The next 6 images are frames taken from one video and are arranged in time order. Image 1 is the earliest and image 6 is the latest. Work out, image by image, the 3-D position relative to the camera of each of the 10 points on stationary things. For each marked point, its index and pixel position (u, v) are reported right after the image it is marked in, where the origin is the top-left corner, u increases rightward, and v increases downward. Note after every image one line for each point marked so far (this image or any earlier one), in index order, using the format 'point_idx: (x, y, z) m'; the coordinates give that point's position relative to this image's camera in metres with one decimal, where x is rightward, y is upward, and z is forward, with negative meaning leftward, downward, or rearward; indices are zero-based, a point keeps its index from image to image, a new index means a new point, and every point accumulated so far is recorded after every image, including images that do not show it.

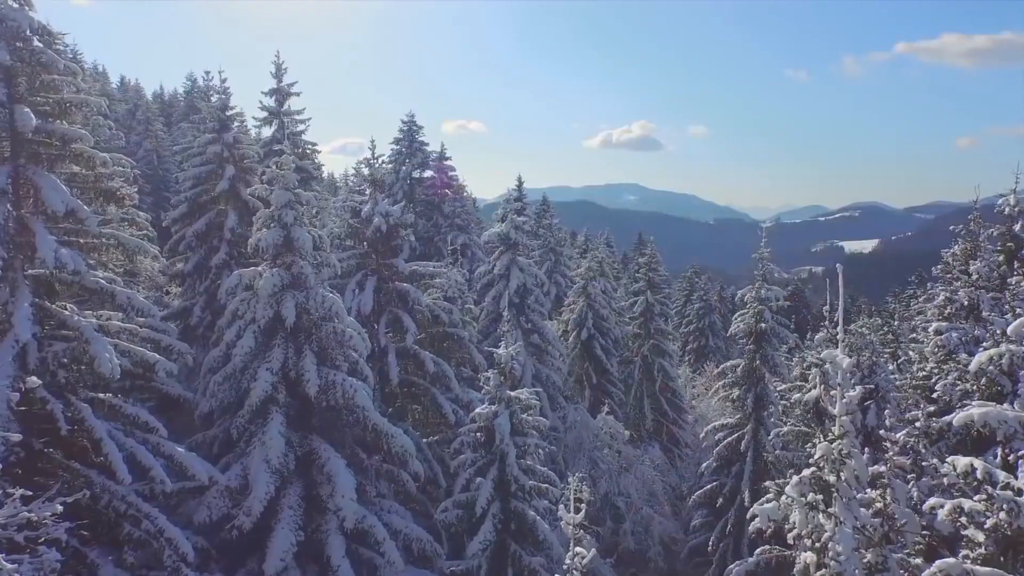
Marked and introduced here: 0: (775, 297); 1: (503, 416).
0: (+5.5, -0.2, +17.8) m
1: (-0.1, -1.9, +12.1) m
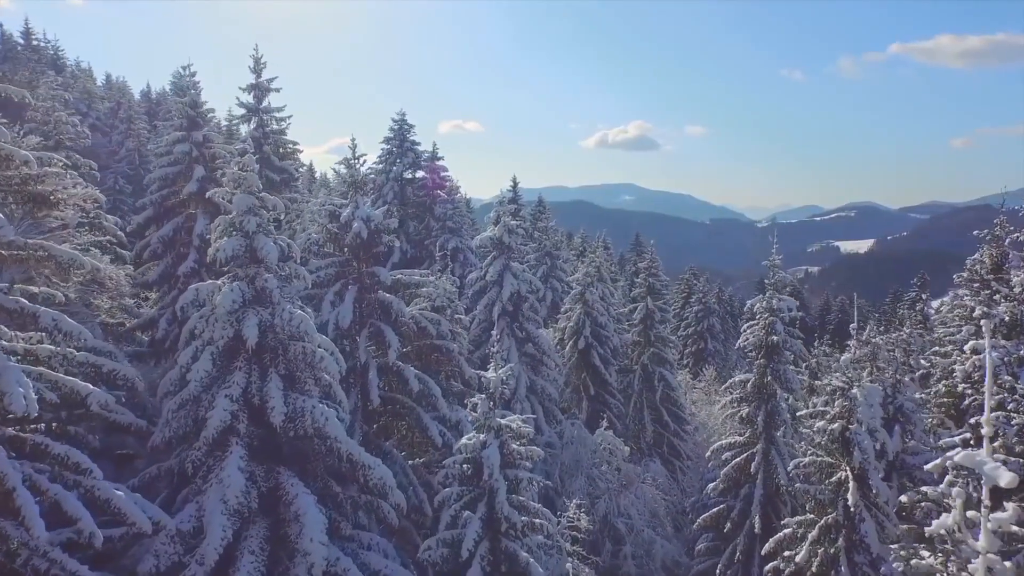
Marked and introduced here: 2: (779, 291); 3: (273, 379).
0: (+5.3, -0.4, +16.5) m
1: (-0.3, -2.0, +10.9) m
2: (+5.2, -0.1, +16.7) m
3: (-2.9, -1.1, +10.5) m
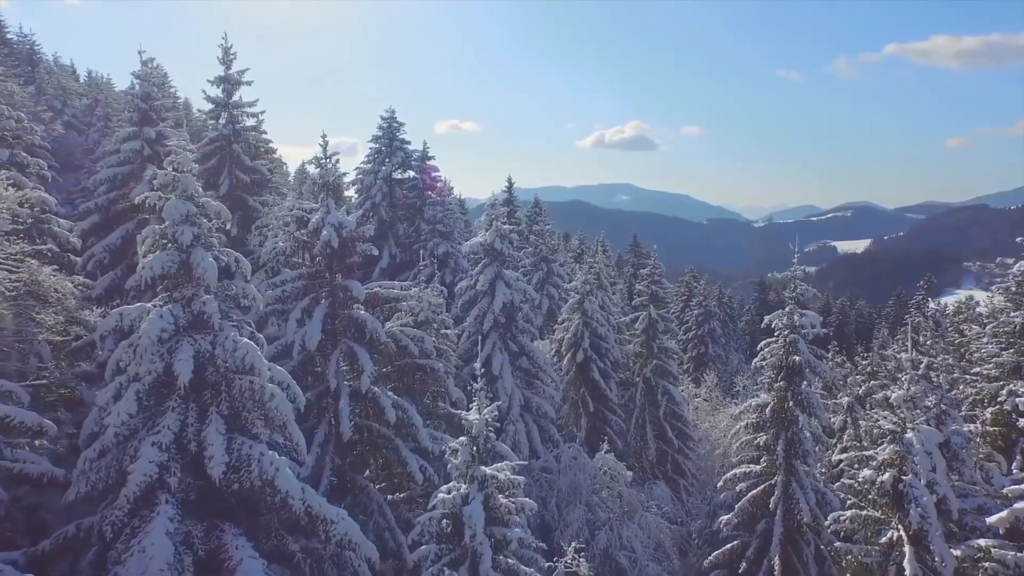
0: (+5.2, -0.7, +14.8) m
1: (-0.4, -2.3, +9.1) m
2: (+5.0, -0.3, +15.0) m
3: (-3.1, -1.4, +8.7) m
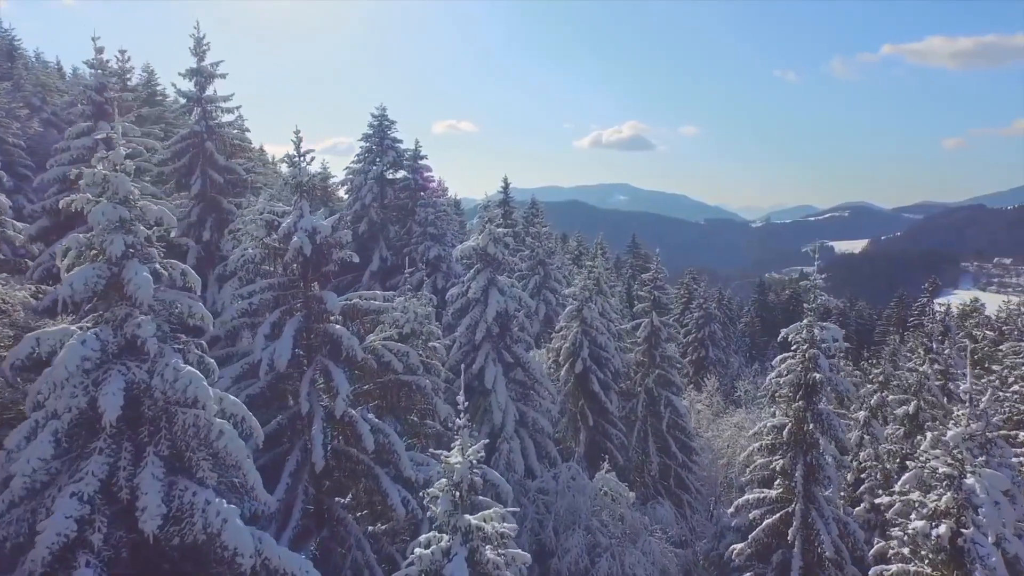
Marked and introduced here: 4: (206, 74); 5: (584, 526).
0: (+5.1, -0.8, +13.5) m
1: (-0.5, -2.5, +7.8) m
2: (+4.9, -0.5, +13.7) m
3: (-3.2, -1.5, +7.4) m
4: (-6.5, +4.6, +18.2) m
5: (+1.5, -4.9, +17.7) m
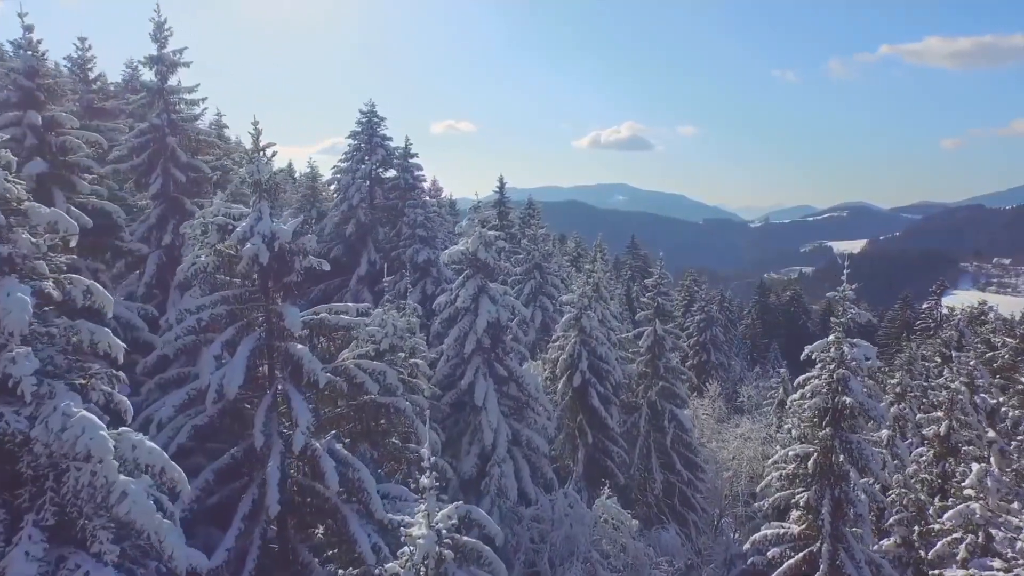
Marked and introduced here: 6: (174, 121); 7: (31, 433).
0: (+4.9, -1.0, +11.9) m
1: (-0.6, -2.6, +6.2) m
2: (+4.8, -0.6, +12.1) m
3: (-3.3, -1.7, +5.8) m
4: (-6.7, +4.4, +16.6) m
5: (+1.3, -5.1, +16.1) m
6: (-6.6, +3.3, +16.7) m
7: (-3.3, -1.0, +5.9) m
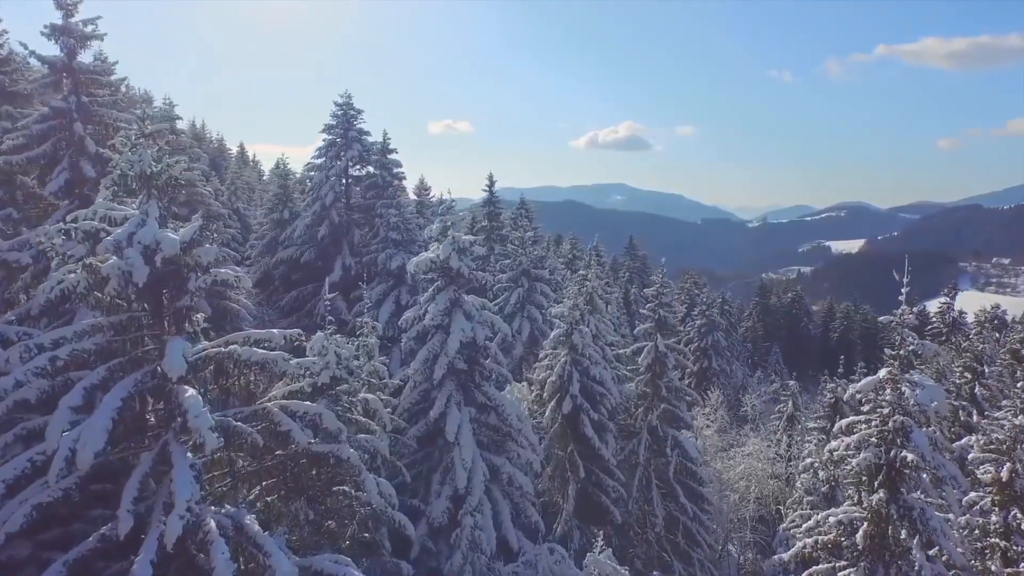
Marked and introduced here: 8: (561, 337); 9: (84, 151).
0: (+4.5, -1.2, +9.3) m
1: (-1.0, -2.9, +3.6) m
2: (+4.4, -0.9, +9.5) m
3: (-3.7, -2.0, +3.2) m
4: (-7.1, +4.1, +14.0) m
5: (+0.9, -5.4, +13.4) m
6: (-7.0, +3.0, +14.1) m
7: (-3.7, -1.2, +3.2) m
8: (+1.1, -1.1, +18.3) m
9: (-7.0, +2.2, +14.0) m
